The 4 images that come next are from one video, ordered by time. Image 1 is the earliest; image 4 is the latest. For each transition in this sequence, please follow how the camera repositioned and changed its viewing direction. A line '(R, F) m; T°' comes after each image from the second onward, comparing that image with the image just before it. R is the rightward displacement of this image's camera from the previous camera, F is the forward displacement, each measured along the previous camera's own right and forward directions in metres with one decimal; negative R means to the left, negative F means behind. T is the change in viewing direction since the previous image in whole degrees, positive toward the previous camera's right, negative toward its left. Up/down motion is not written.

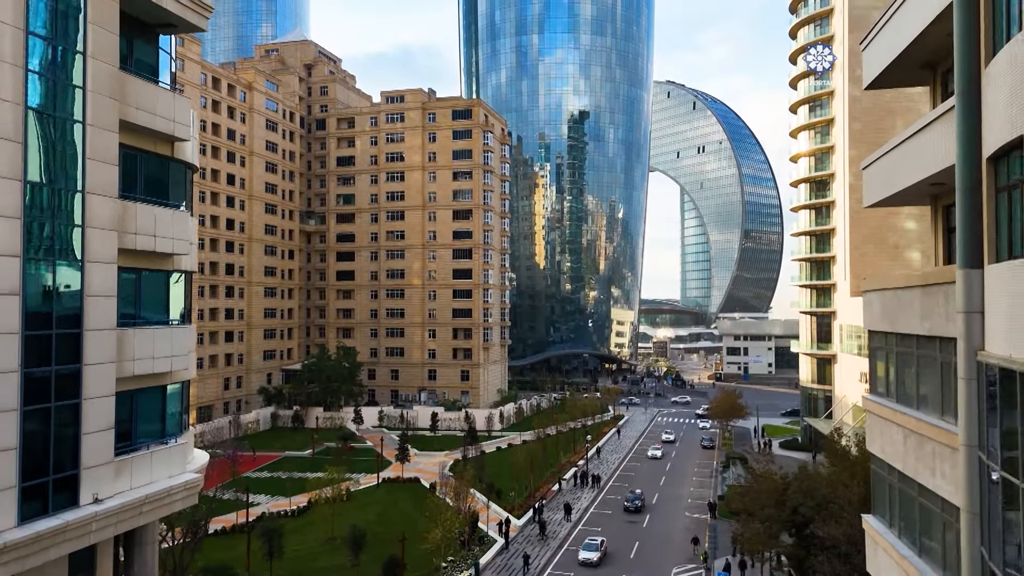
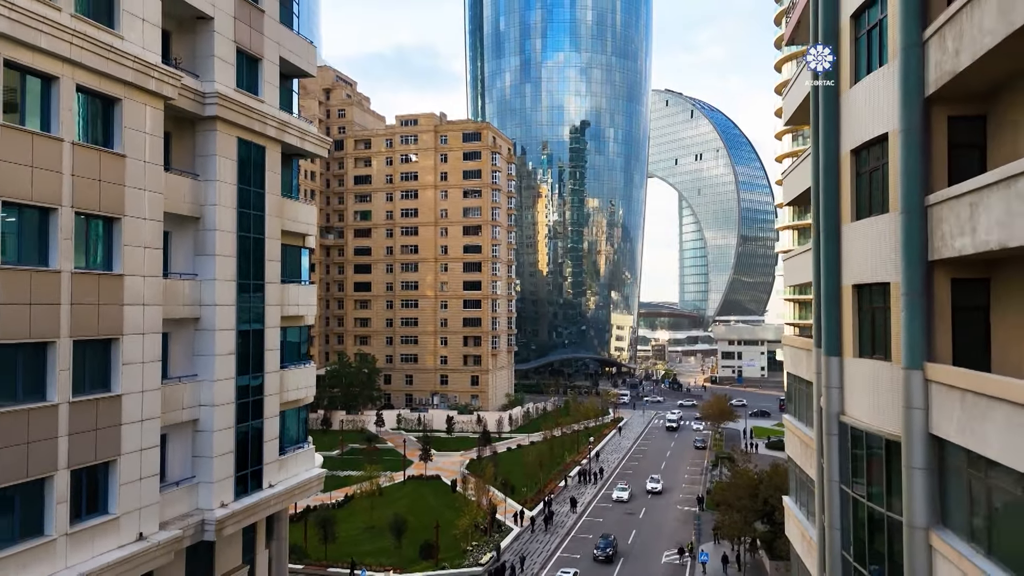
(-1.1, -7.1) m; 0°
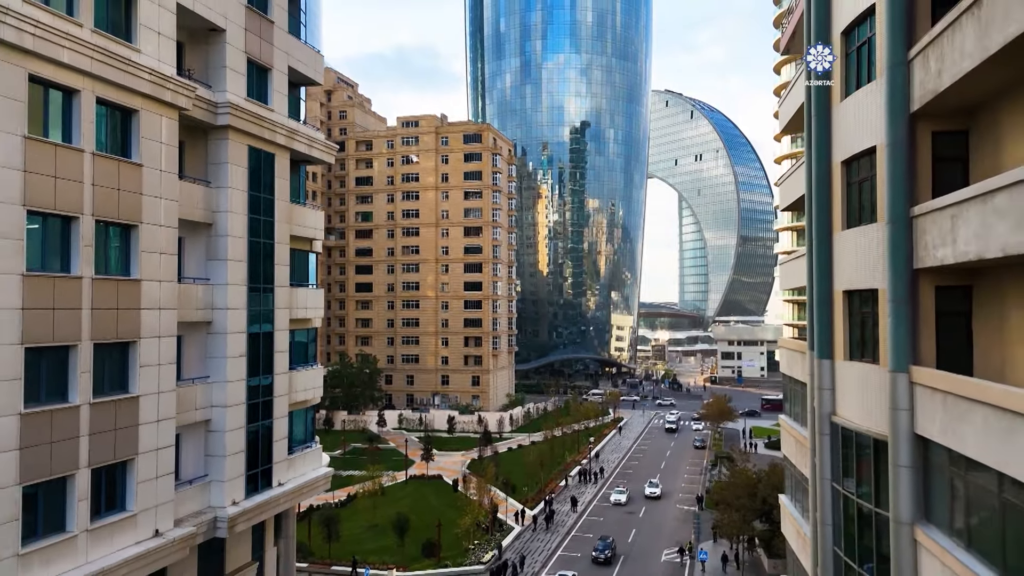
(-0.1, -0.6) m; 0°
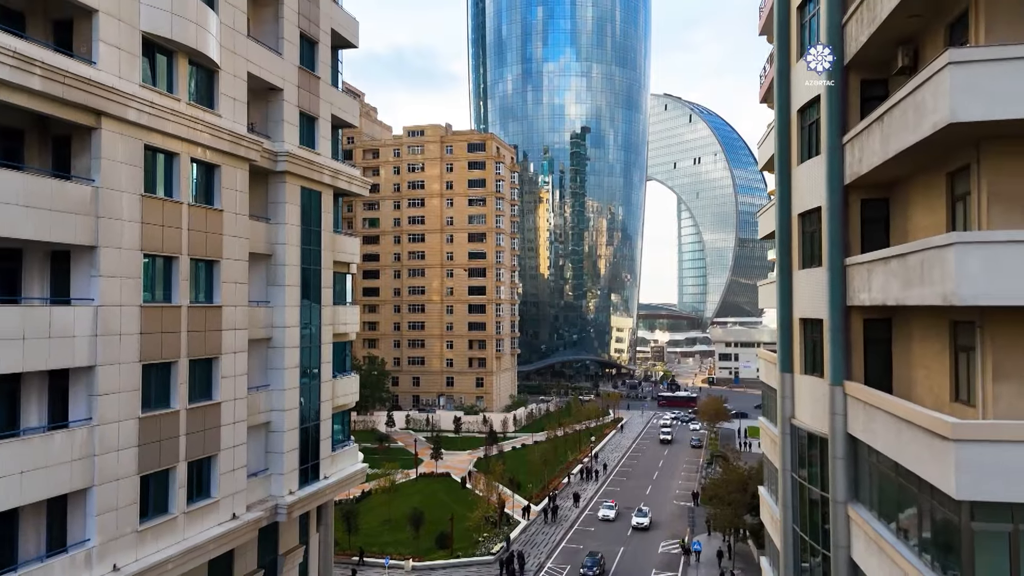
(-0.5, -3.4) m; 0°
